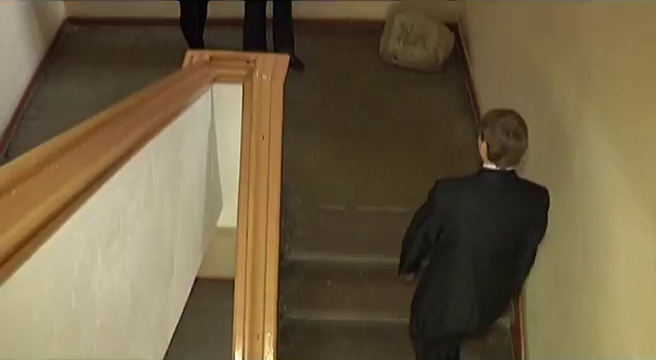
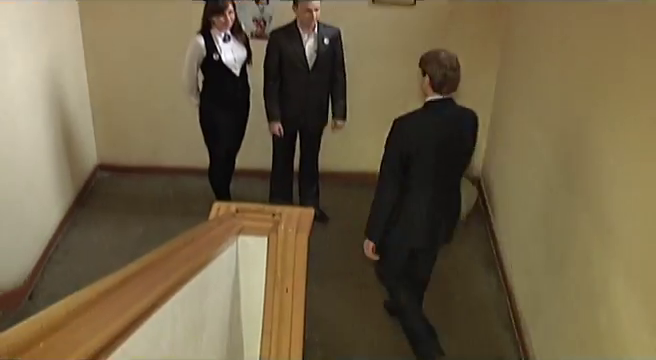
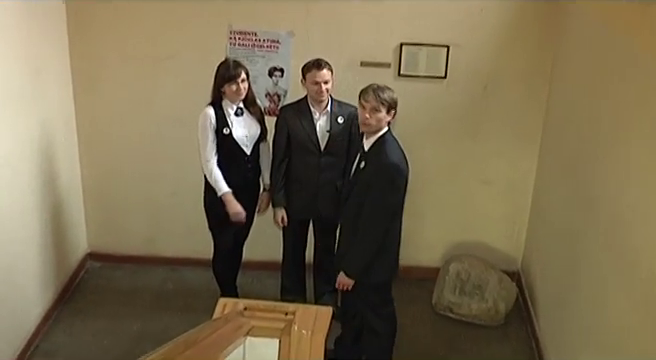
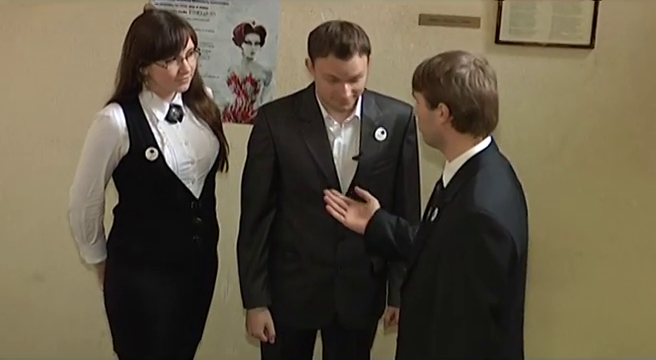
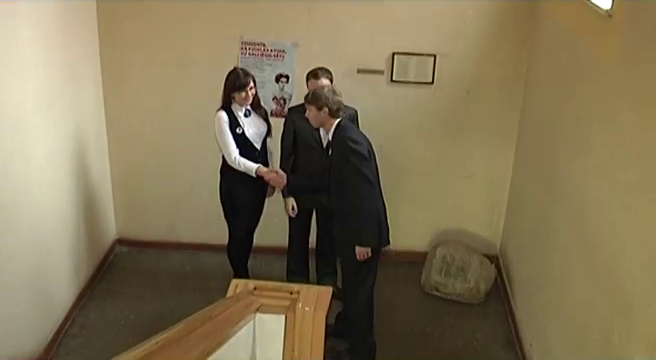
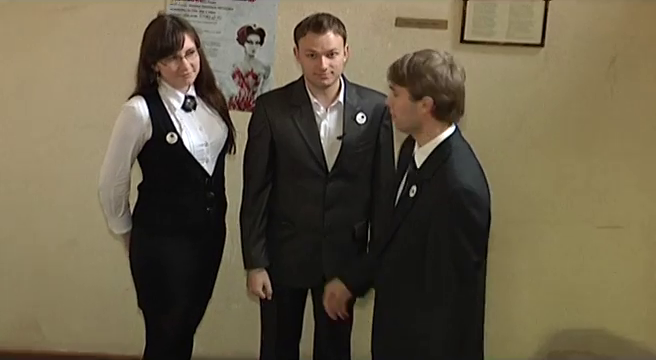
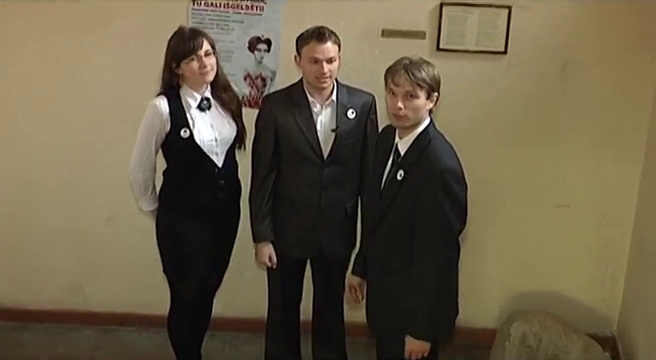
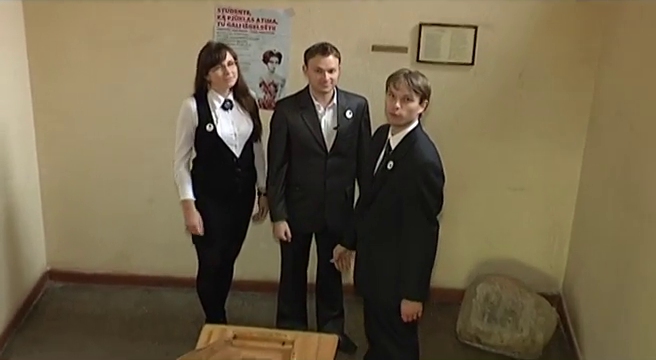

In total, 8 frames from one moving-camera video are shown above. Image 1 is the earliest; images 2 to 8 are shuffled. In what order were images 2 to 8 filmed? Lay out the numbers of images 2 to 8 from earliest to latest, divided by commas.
2, 5, 3, 8, 7, 6, 4
